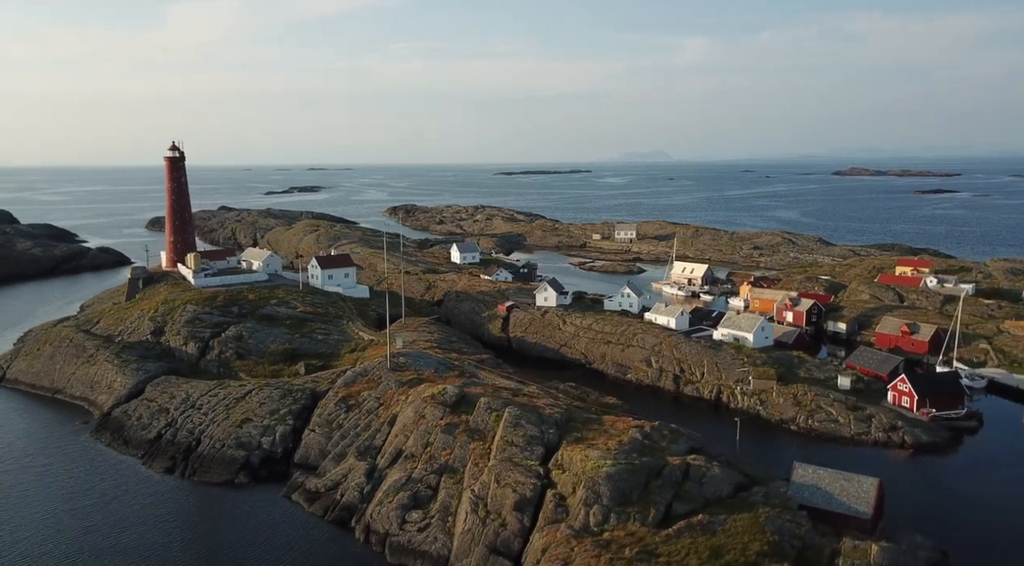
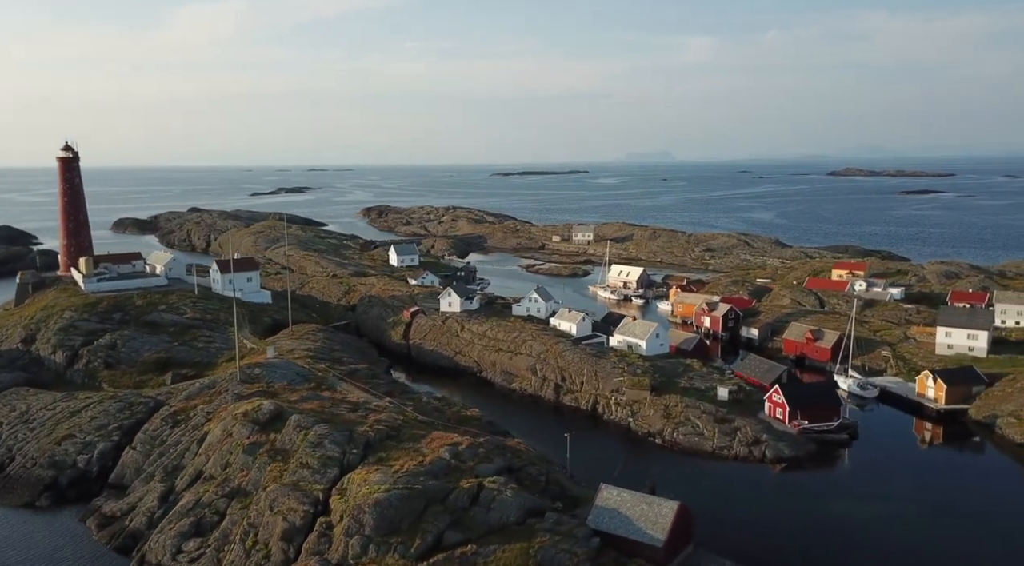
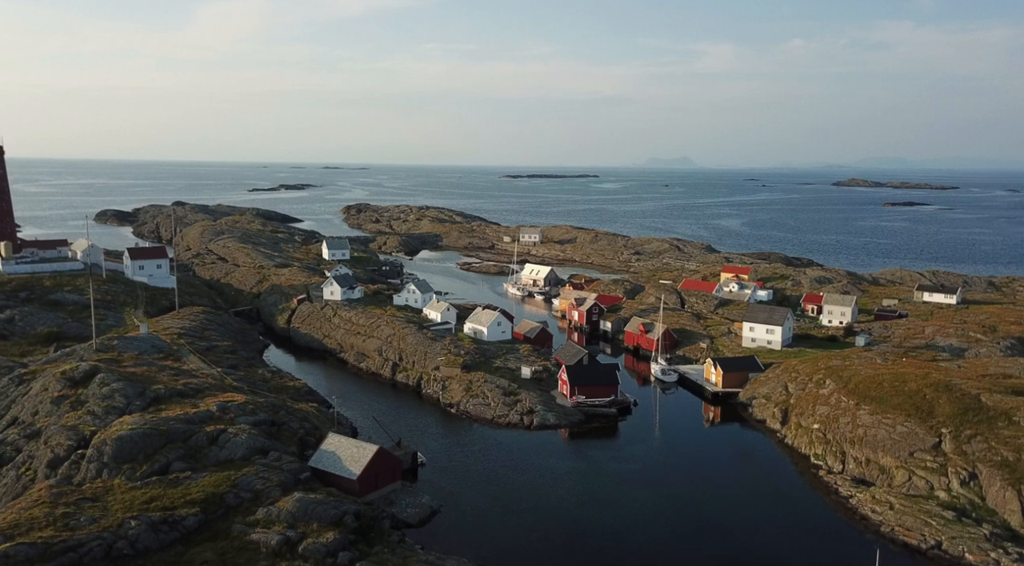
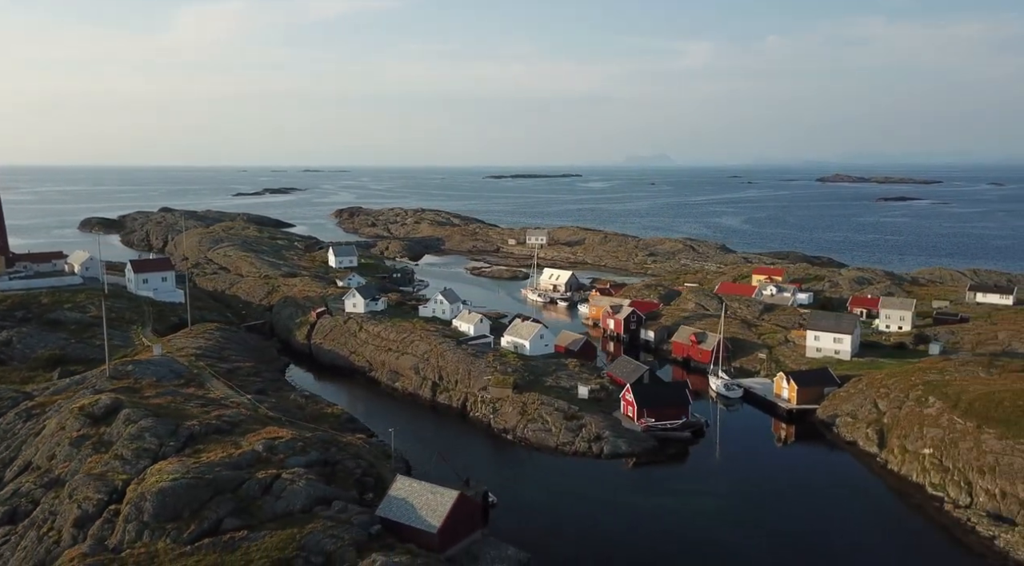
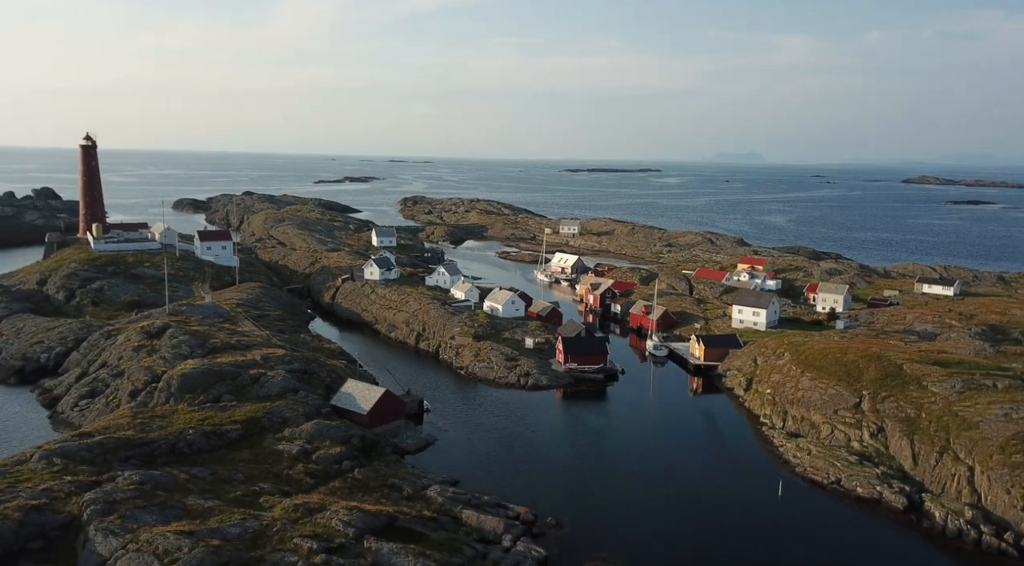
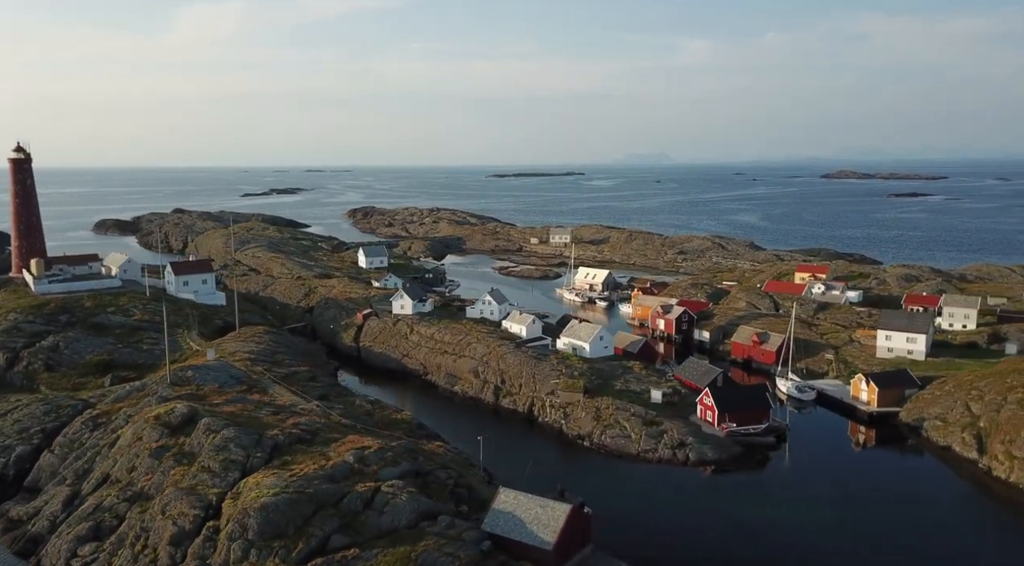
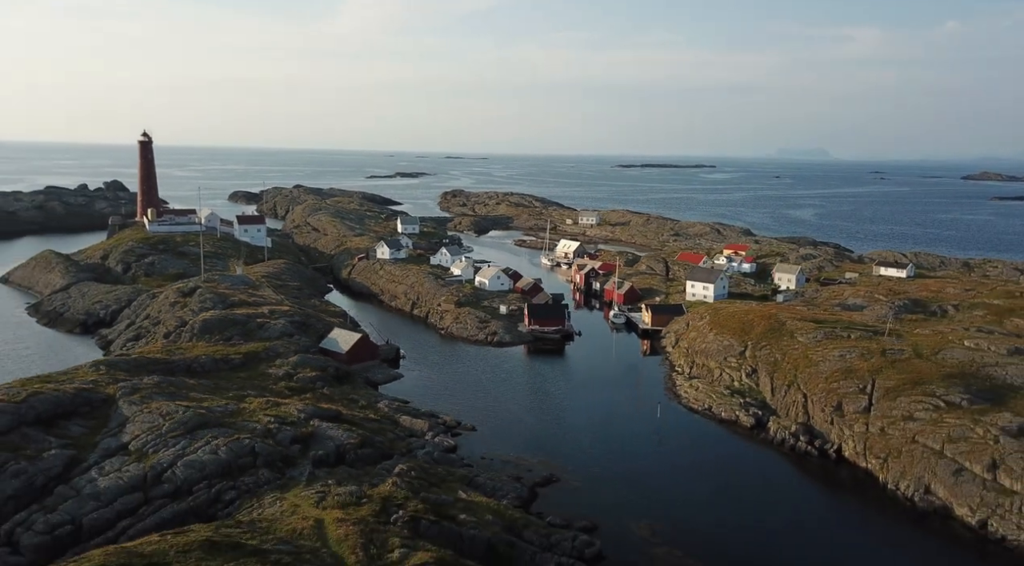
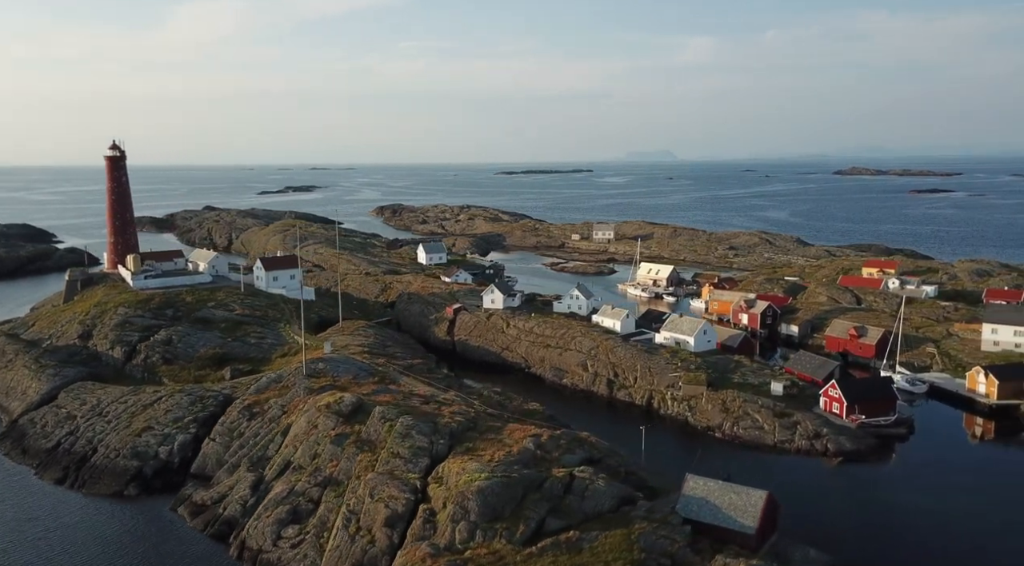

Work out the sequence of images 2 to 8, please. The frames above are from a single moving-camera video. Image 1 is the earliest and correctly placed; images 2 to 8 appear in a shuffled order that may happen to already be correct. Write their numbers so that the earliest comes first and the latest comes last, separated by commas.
8, 2, 6, 4, 3, 5, 7
